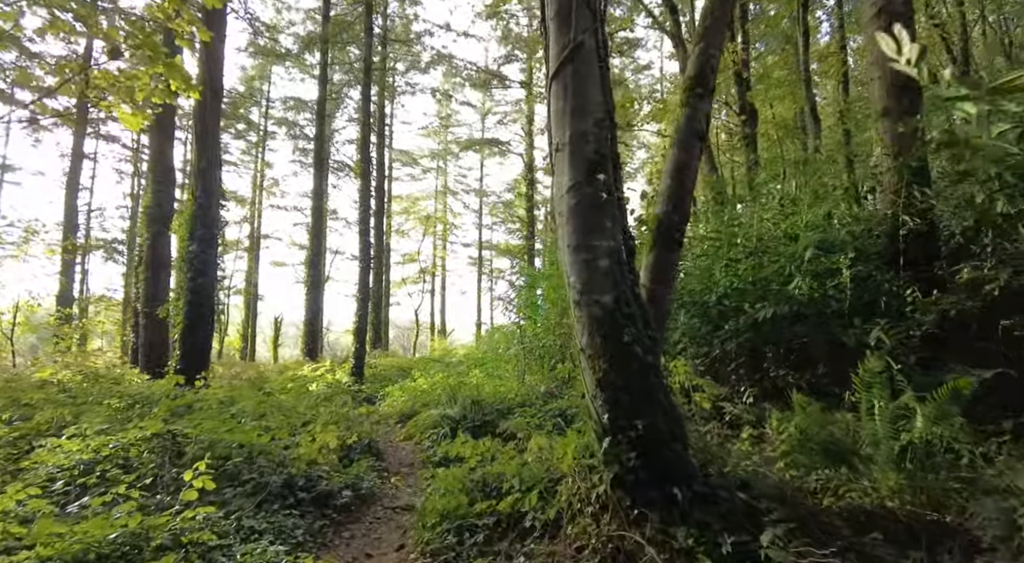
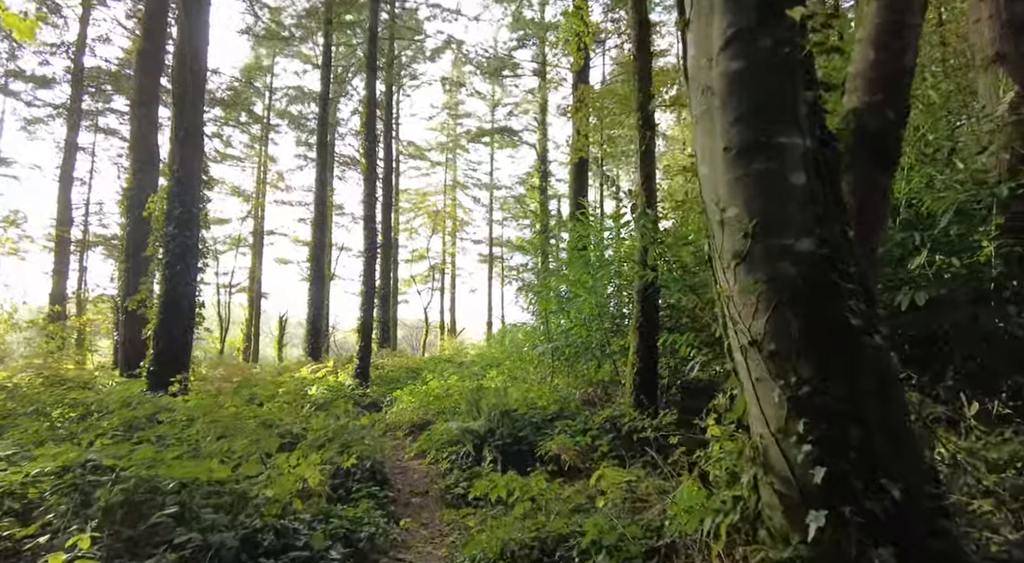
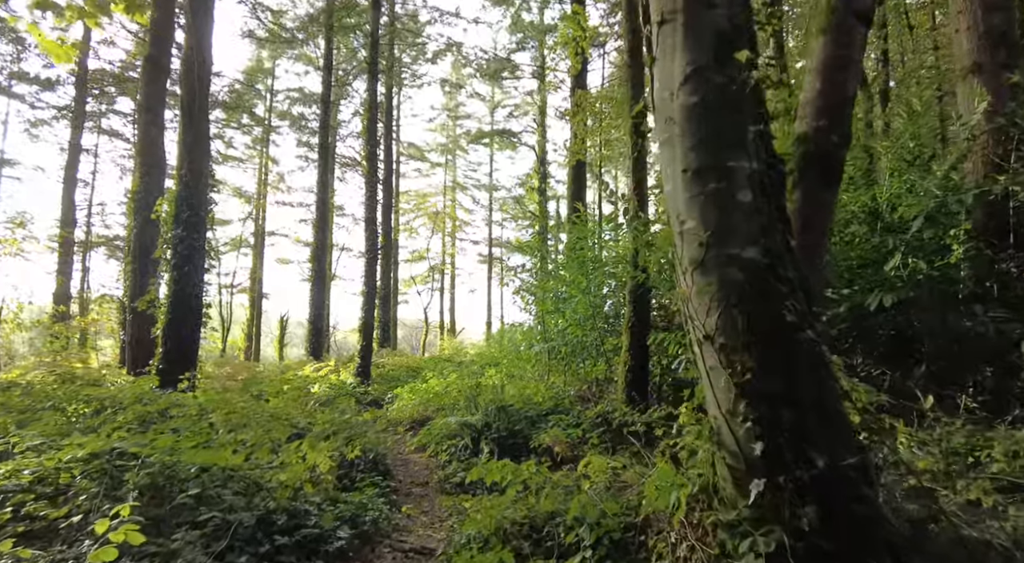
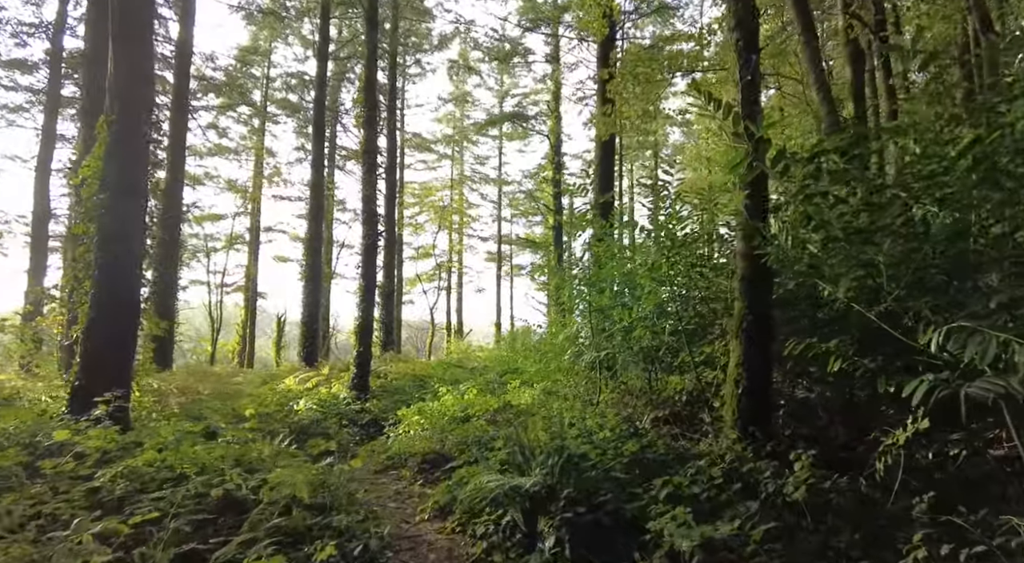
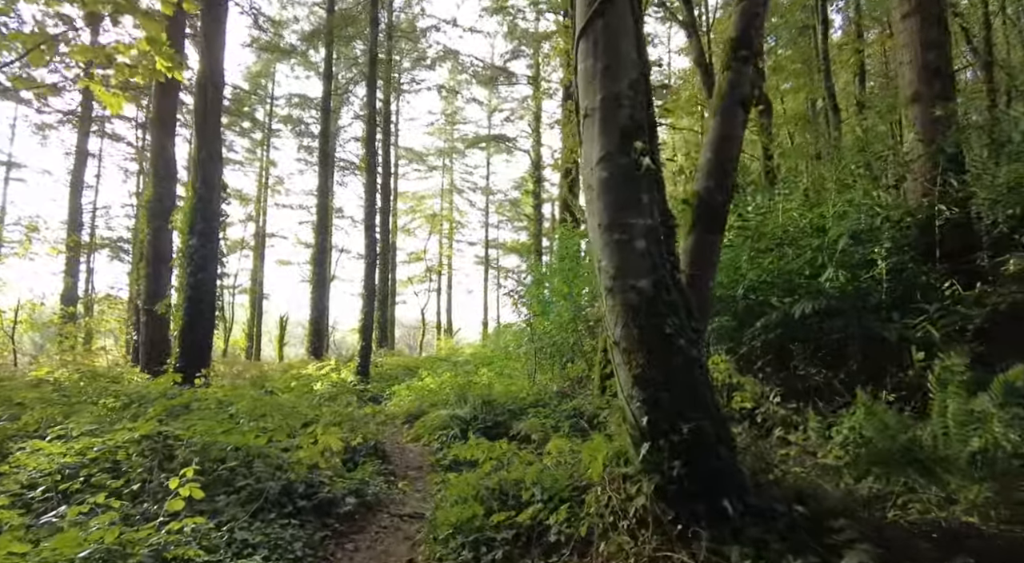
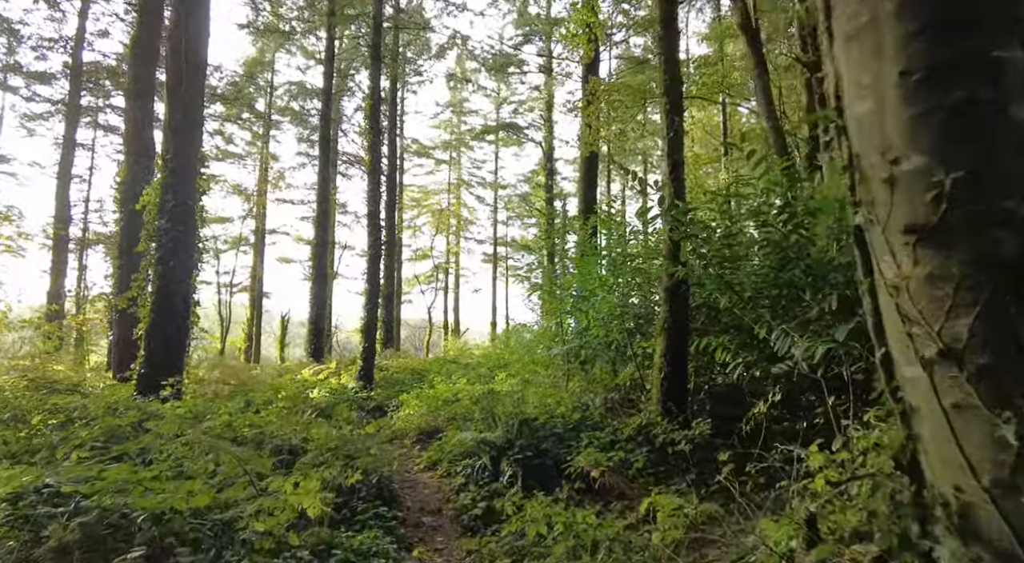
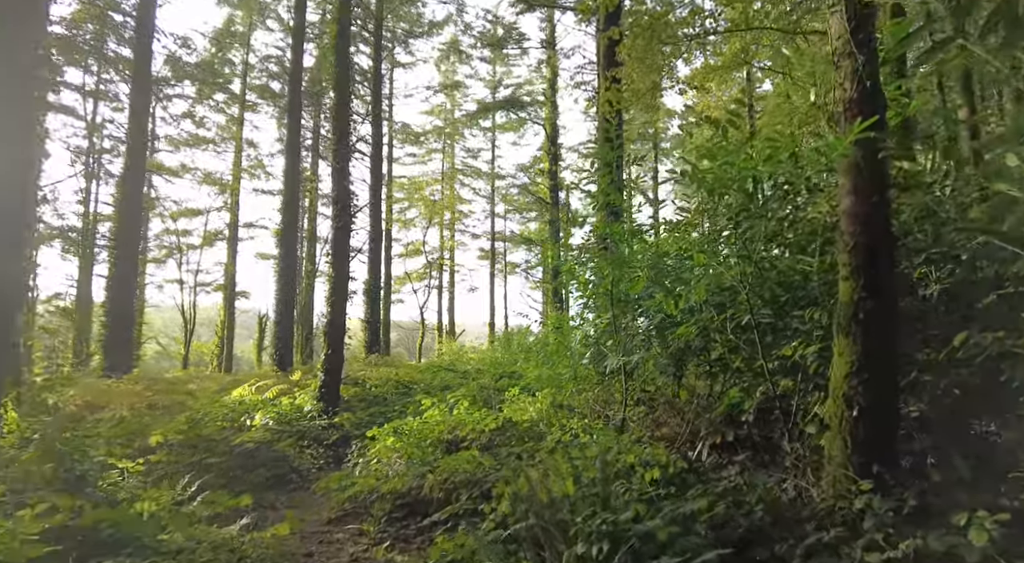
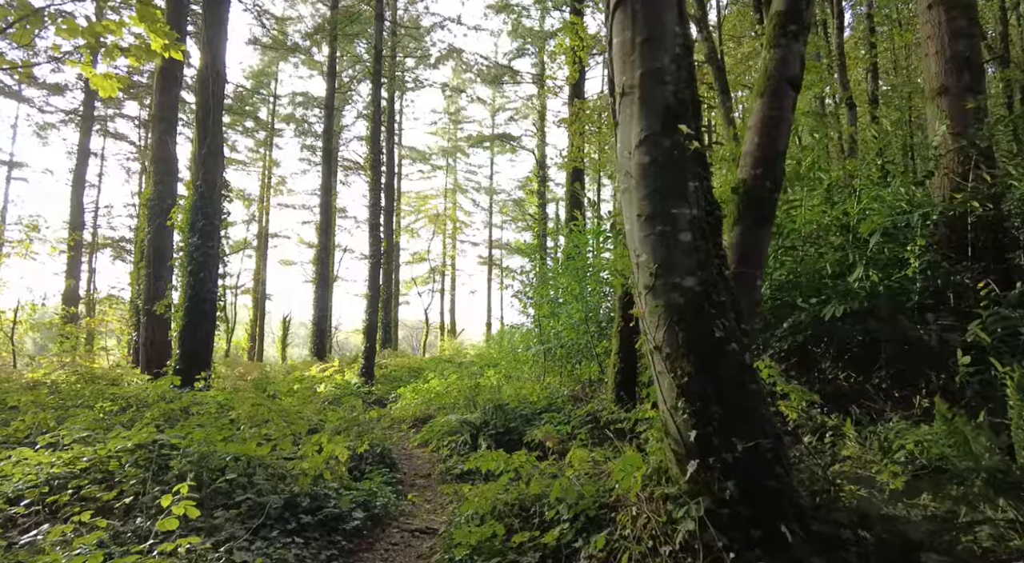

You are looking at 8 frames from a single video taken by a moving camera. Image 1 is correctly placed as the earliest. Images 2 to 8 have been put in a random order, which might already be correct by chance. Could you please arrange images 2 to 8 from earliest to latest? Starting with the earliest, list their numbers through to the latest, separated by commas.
5, 8, 3, 2, 6, 4, 7
